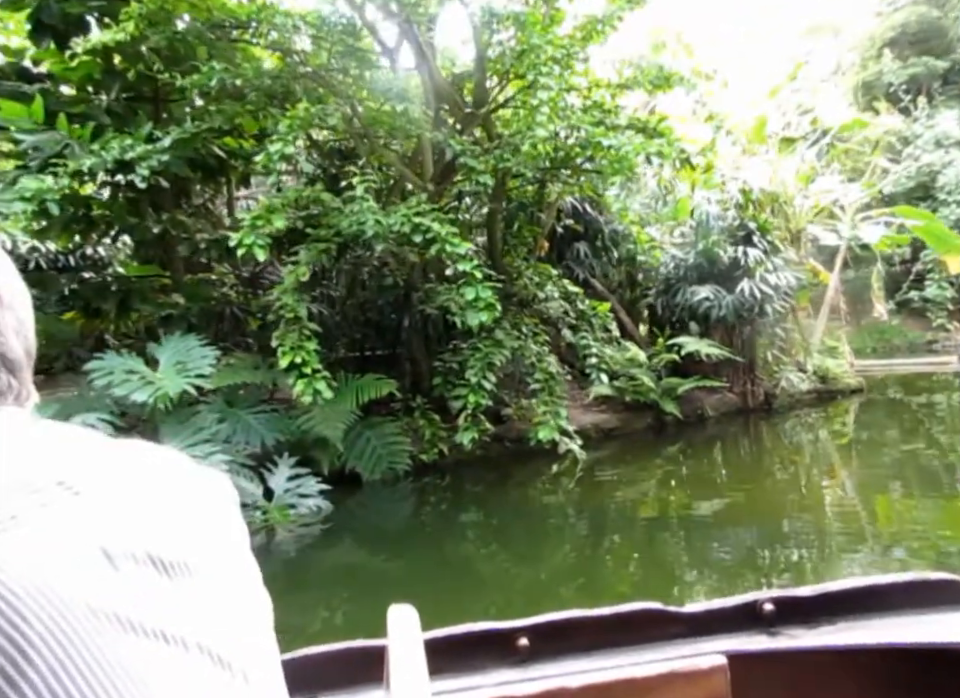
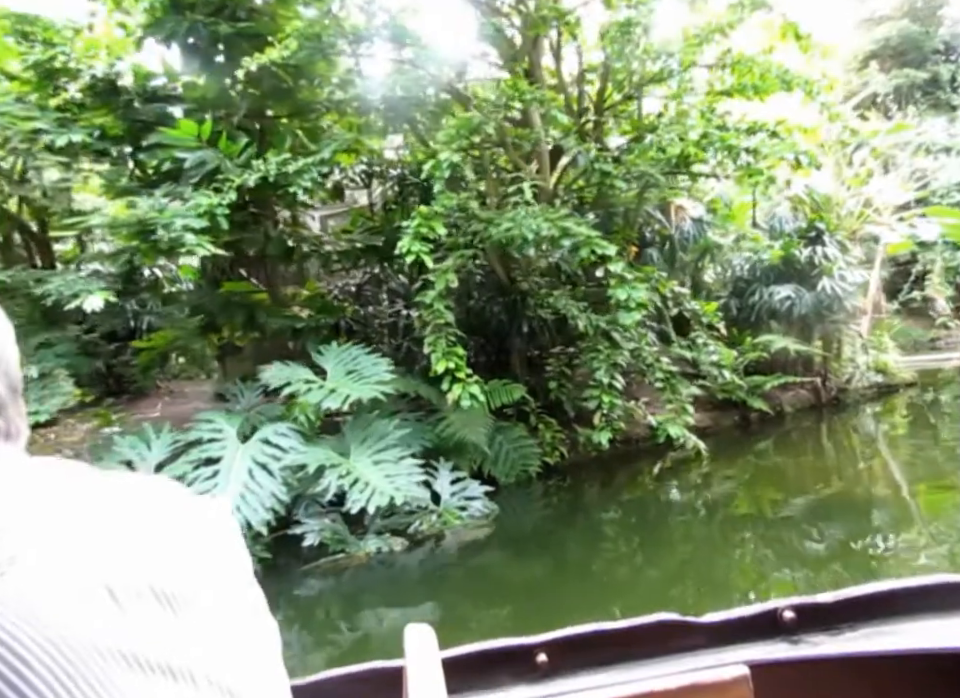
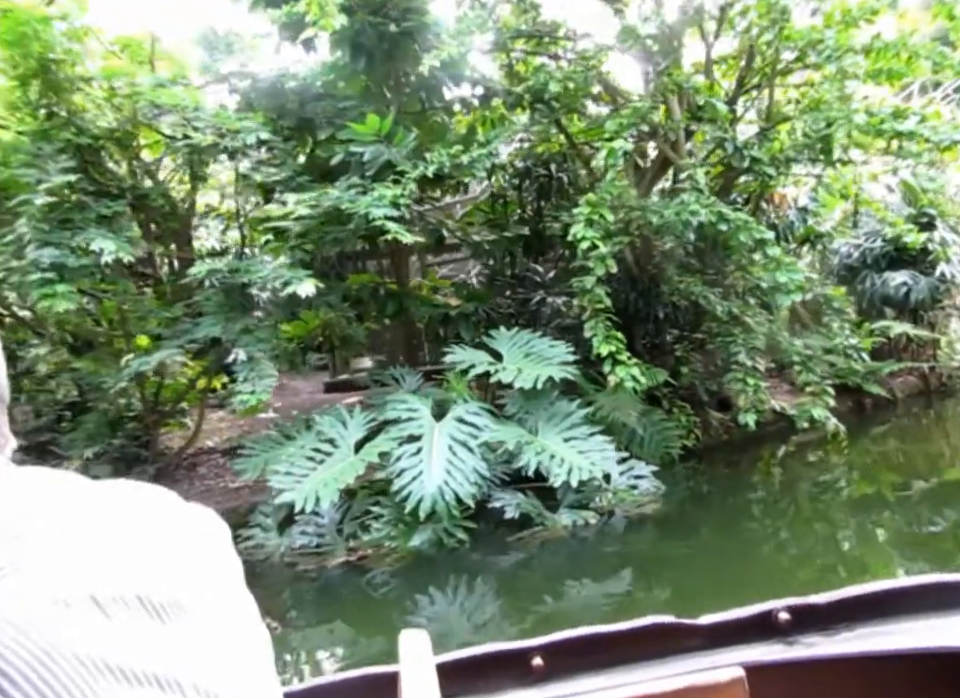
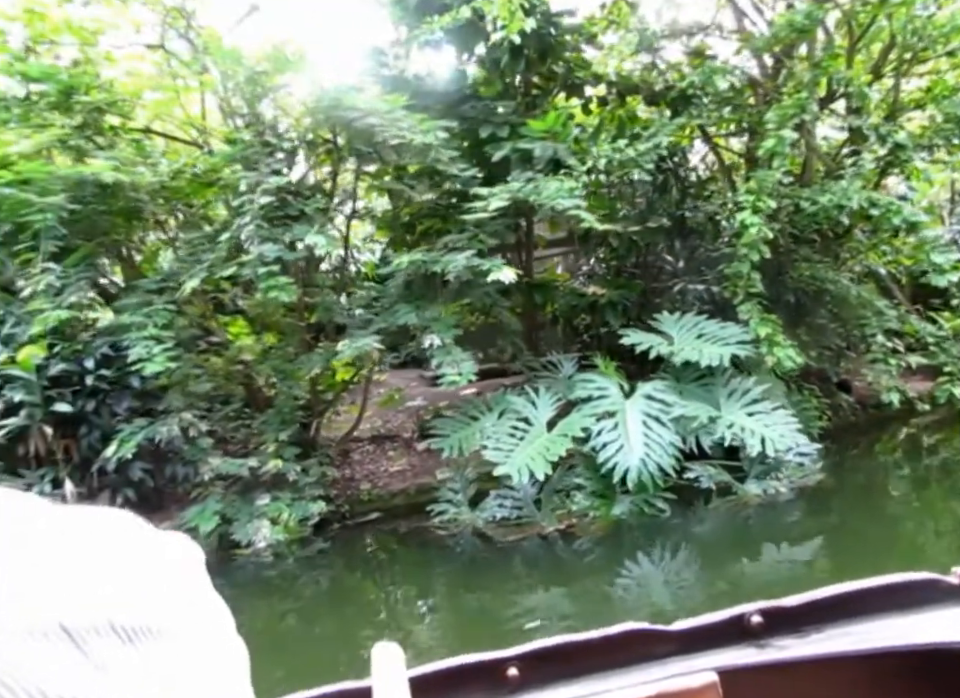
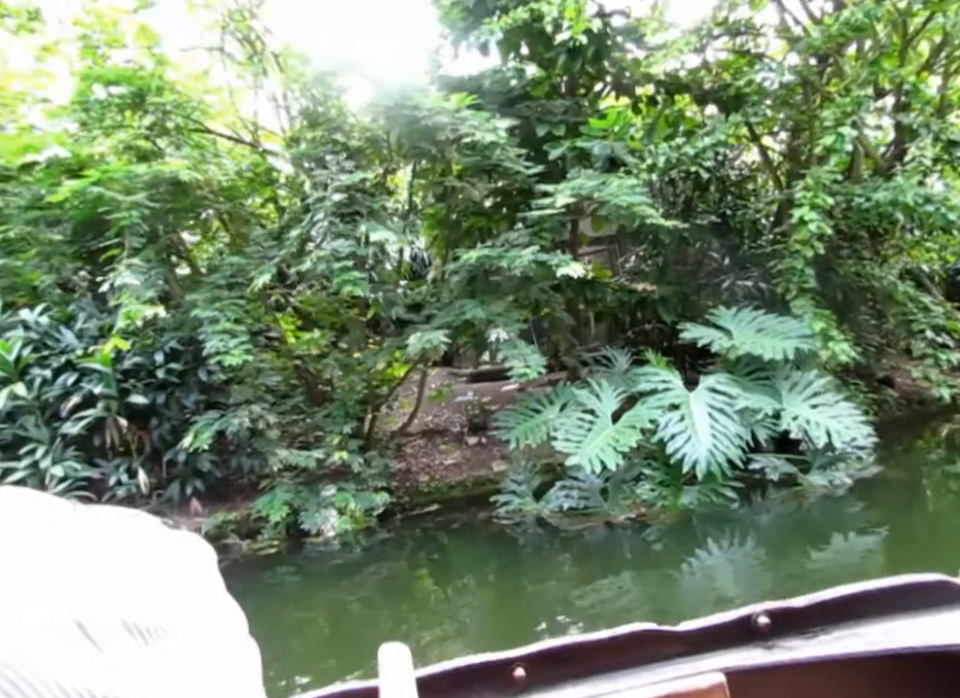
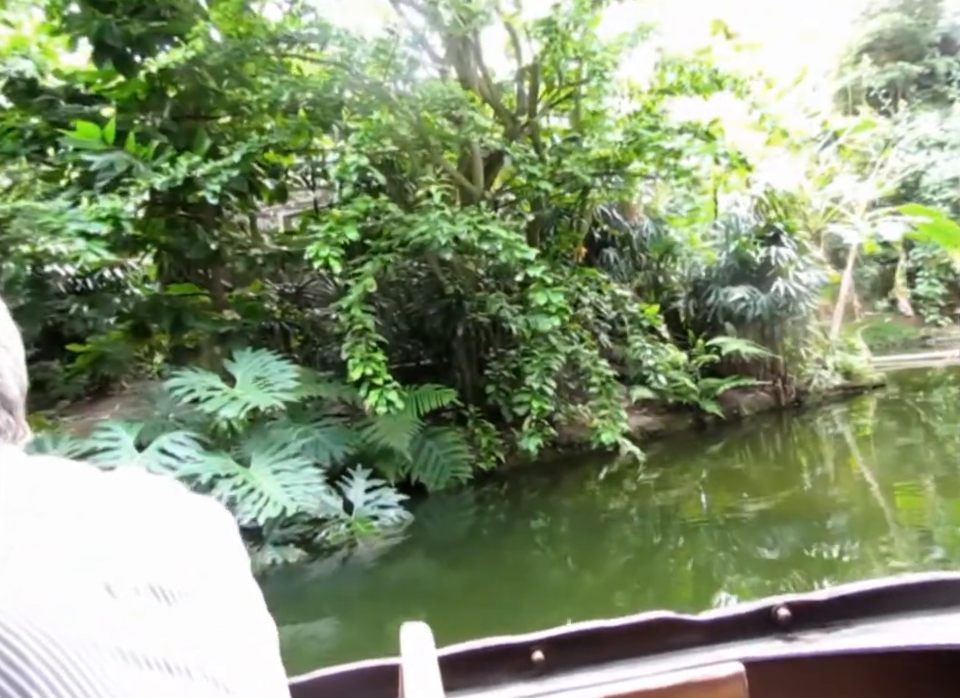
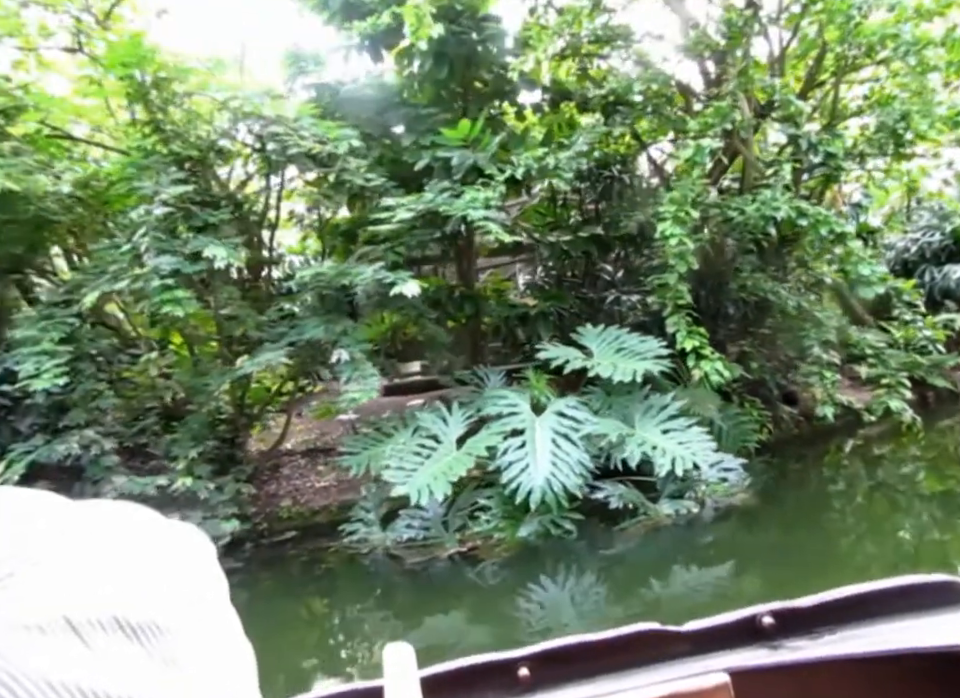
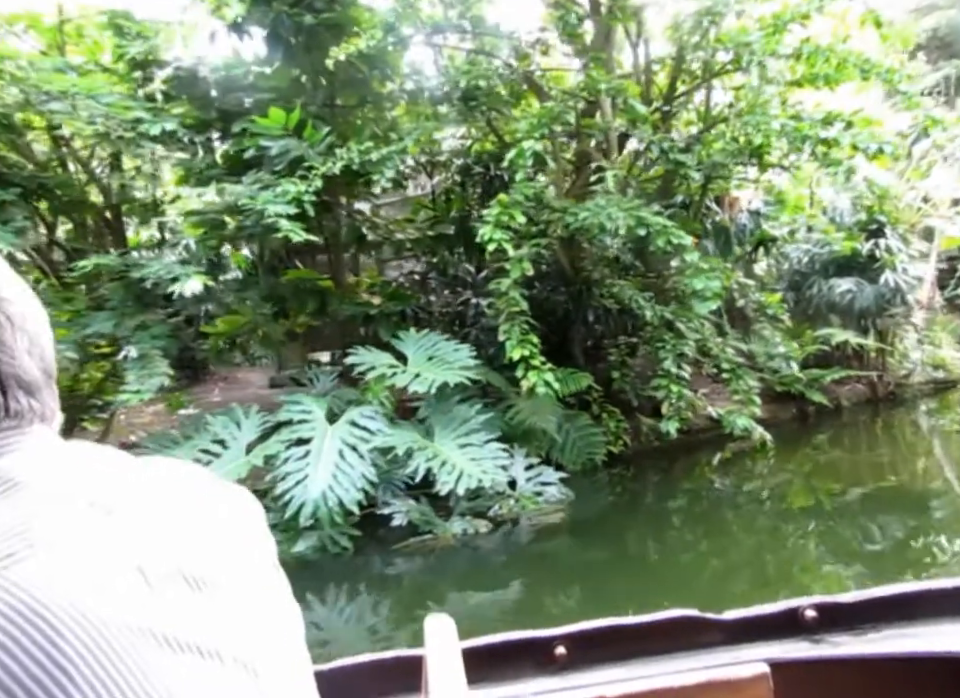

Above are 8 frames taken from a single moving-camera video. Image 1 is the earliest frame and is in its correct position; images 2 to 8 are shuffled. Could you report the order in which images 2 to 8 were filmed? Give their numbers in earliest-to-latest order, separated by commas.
6, 2, 8, 3, 7, 4, 5
